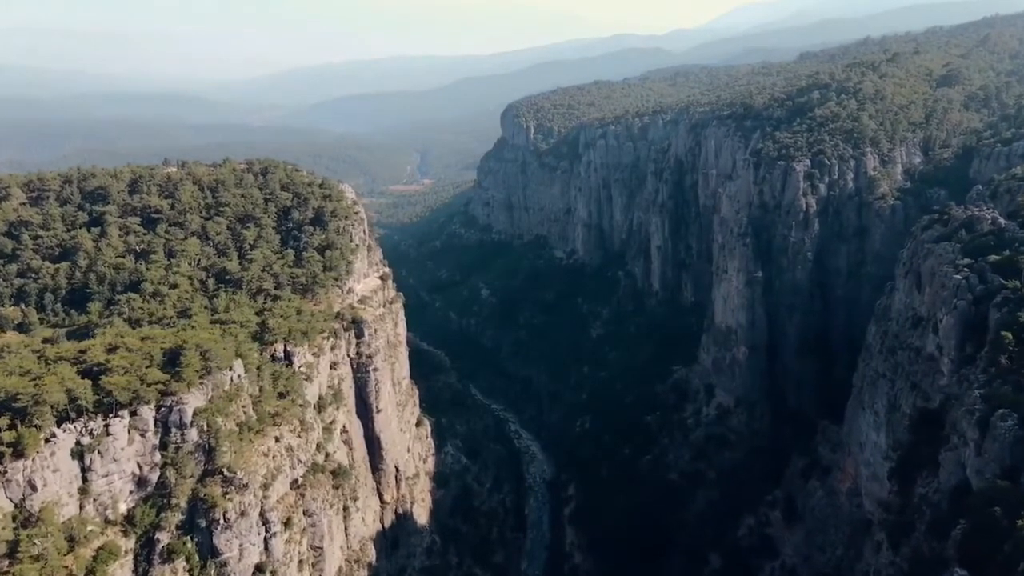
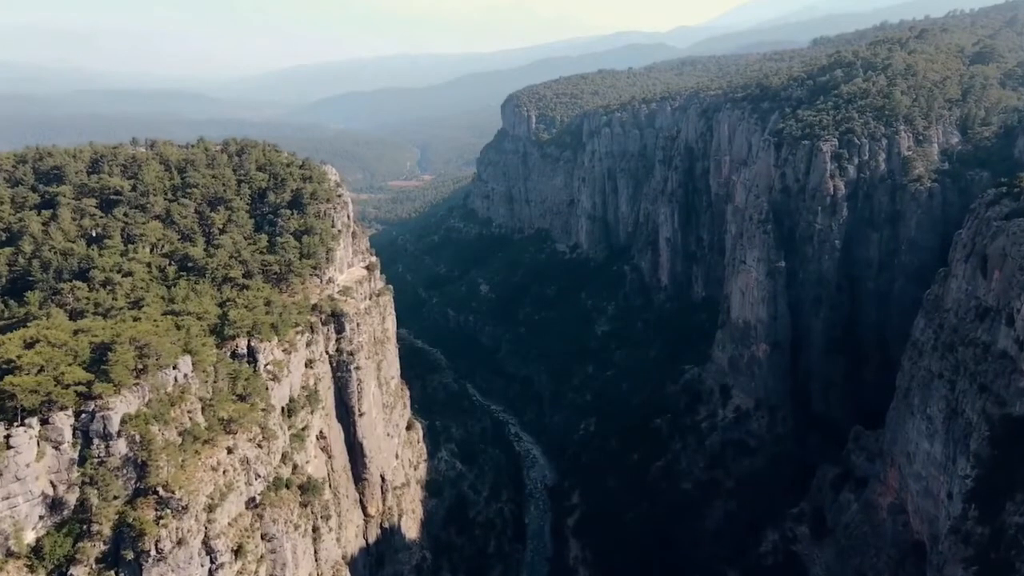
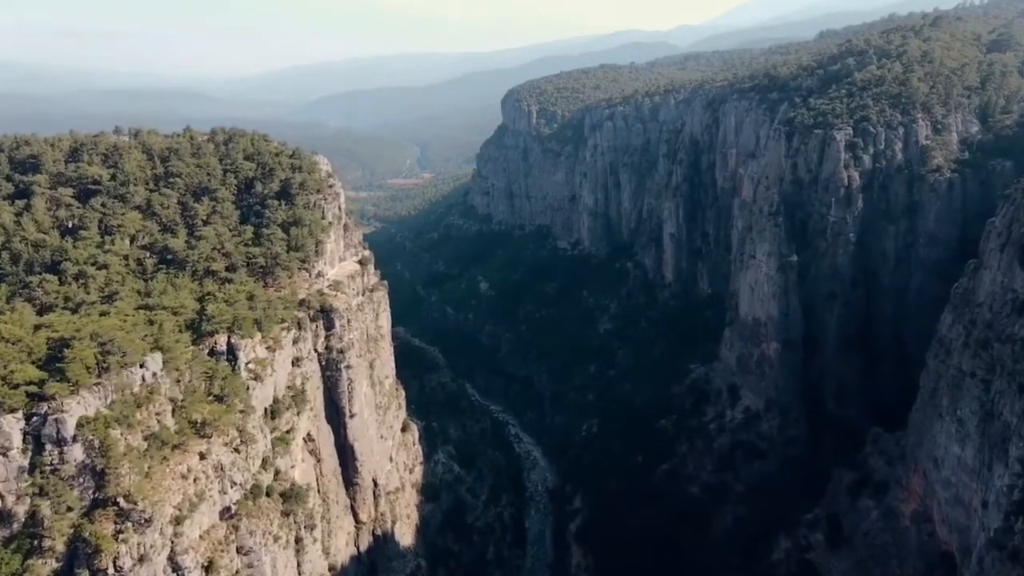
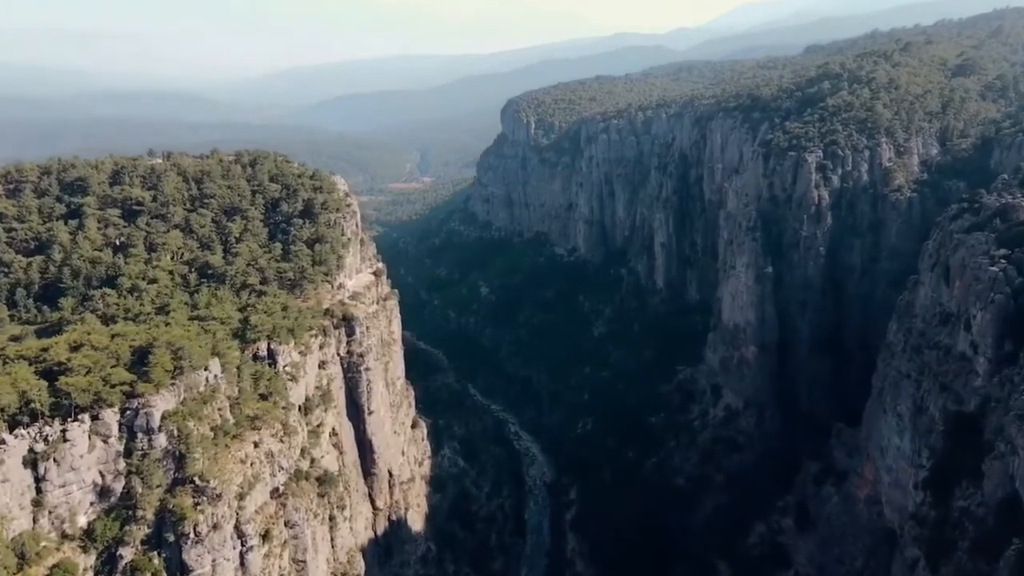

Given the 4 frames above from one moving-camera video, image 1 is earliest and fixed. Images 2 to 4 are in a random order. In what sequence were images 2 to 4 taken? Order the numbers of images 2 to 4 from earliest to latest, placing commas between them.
4, 2, 3
